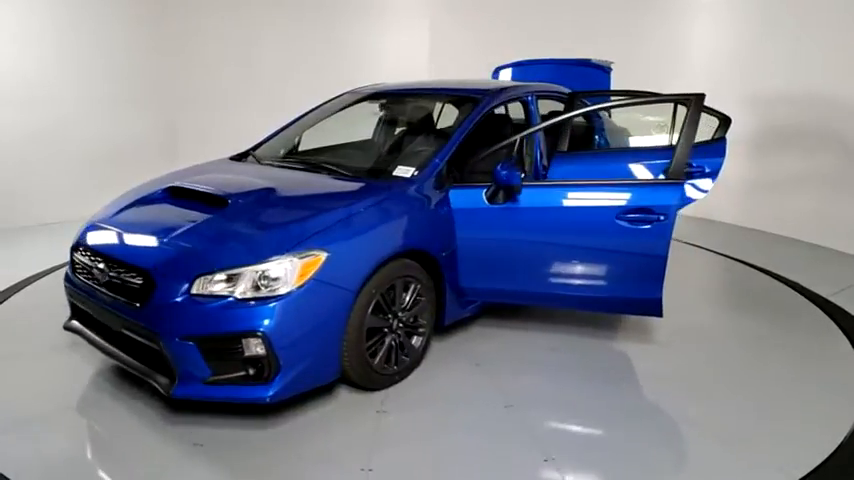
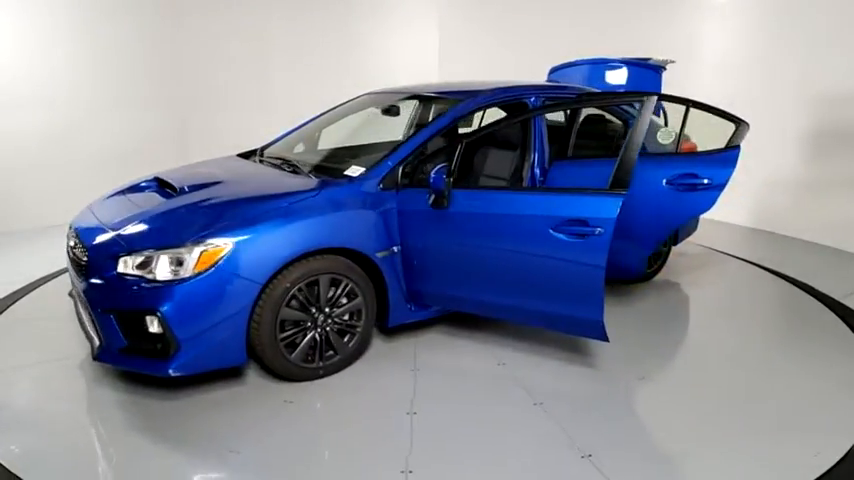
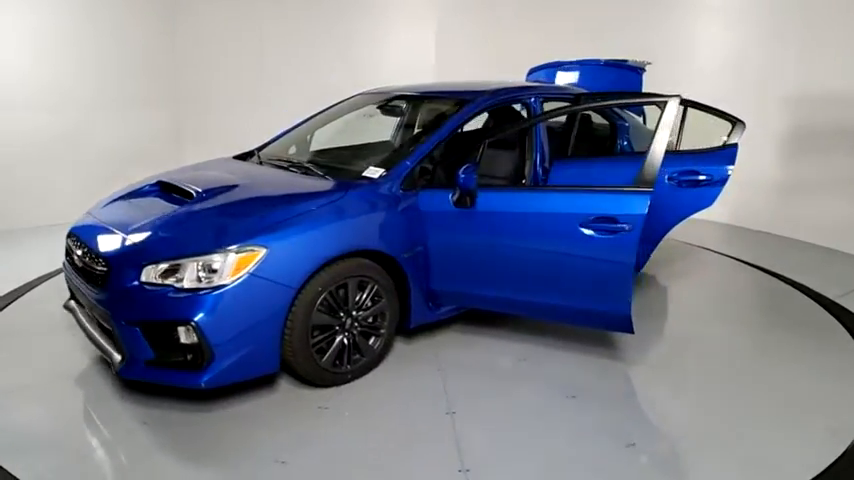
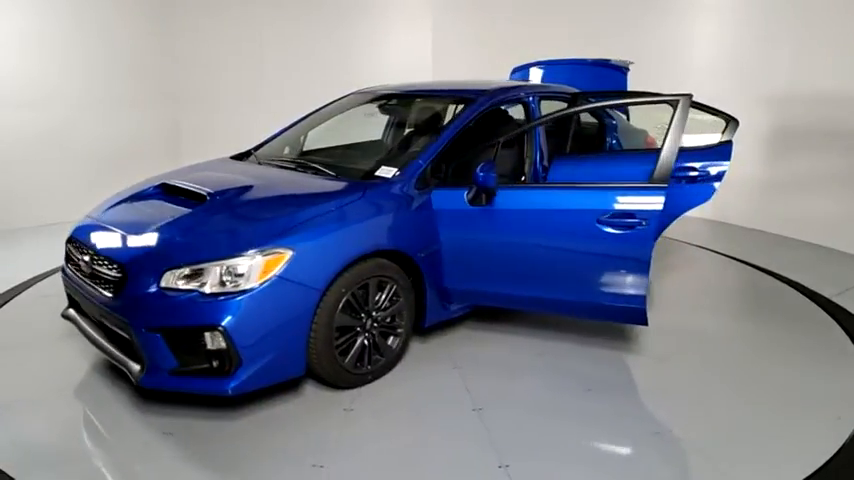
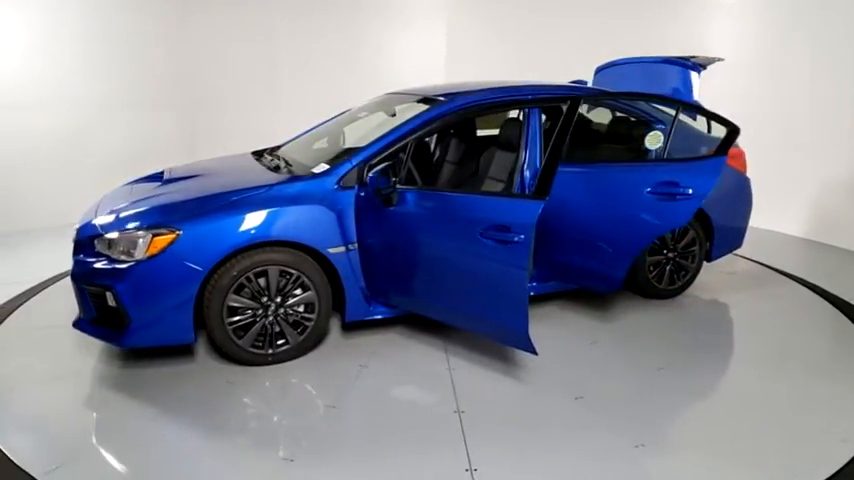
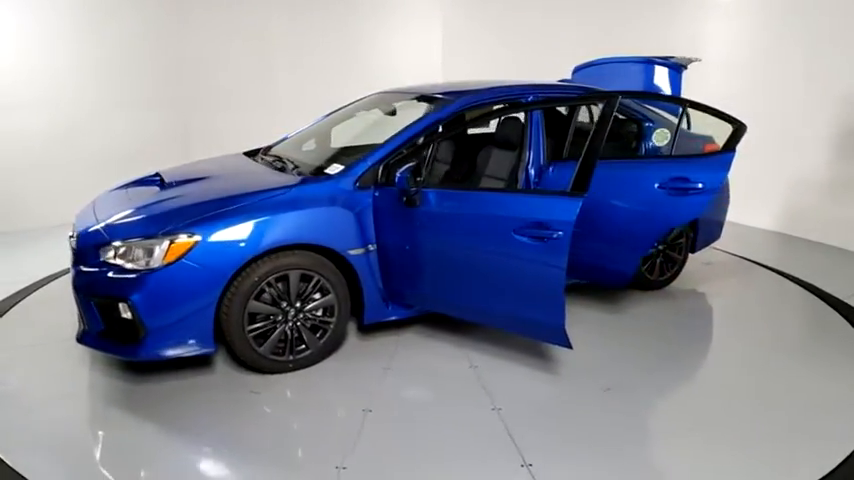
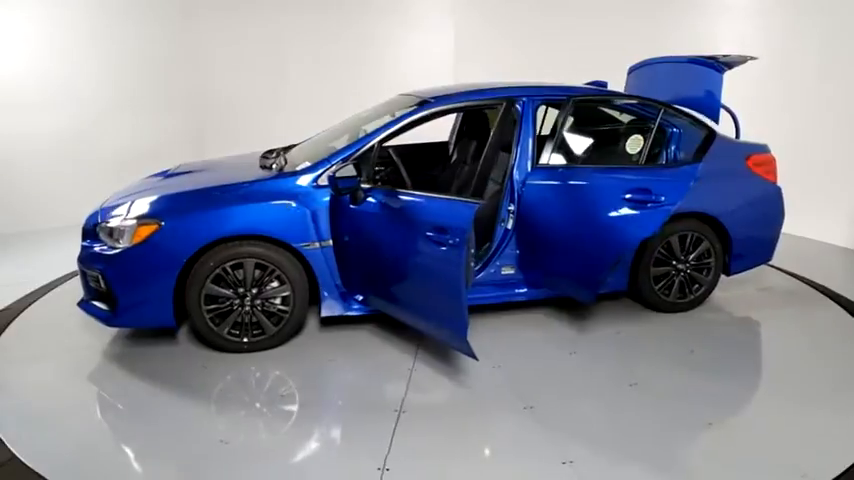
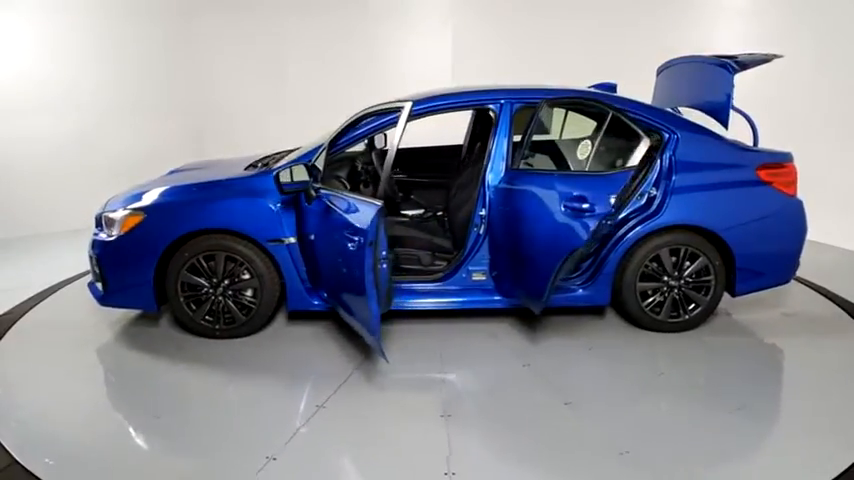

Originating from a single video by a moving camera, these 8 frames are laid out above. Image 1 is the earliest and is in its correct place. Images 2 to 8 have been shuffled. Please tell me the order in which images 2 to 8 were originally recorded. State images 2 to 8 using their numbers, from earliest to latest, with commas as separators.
4, 3, 2, 6, 5, 7, 8
